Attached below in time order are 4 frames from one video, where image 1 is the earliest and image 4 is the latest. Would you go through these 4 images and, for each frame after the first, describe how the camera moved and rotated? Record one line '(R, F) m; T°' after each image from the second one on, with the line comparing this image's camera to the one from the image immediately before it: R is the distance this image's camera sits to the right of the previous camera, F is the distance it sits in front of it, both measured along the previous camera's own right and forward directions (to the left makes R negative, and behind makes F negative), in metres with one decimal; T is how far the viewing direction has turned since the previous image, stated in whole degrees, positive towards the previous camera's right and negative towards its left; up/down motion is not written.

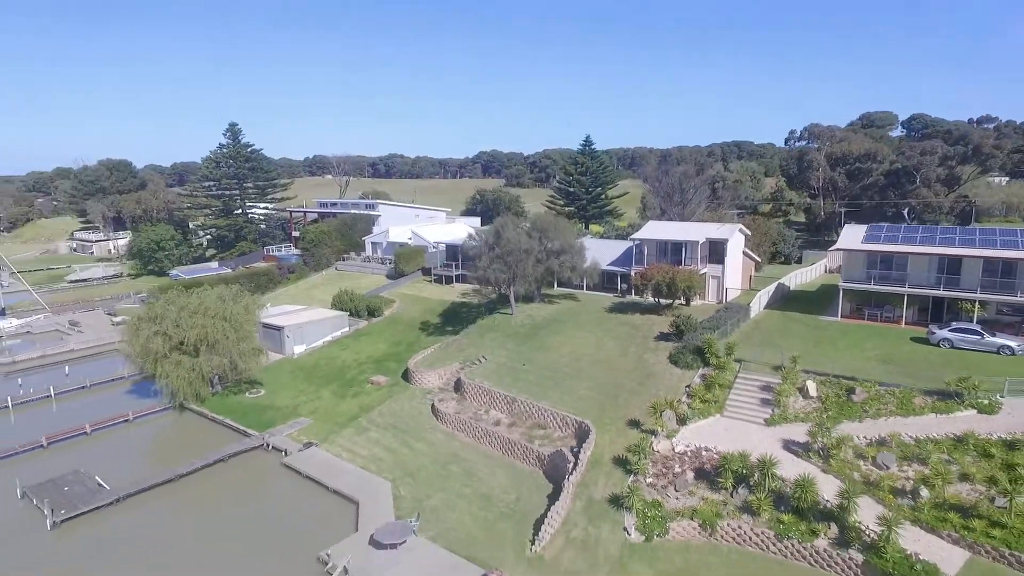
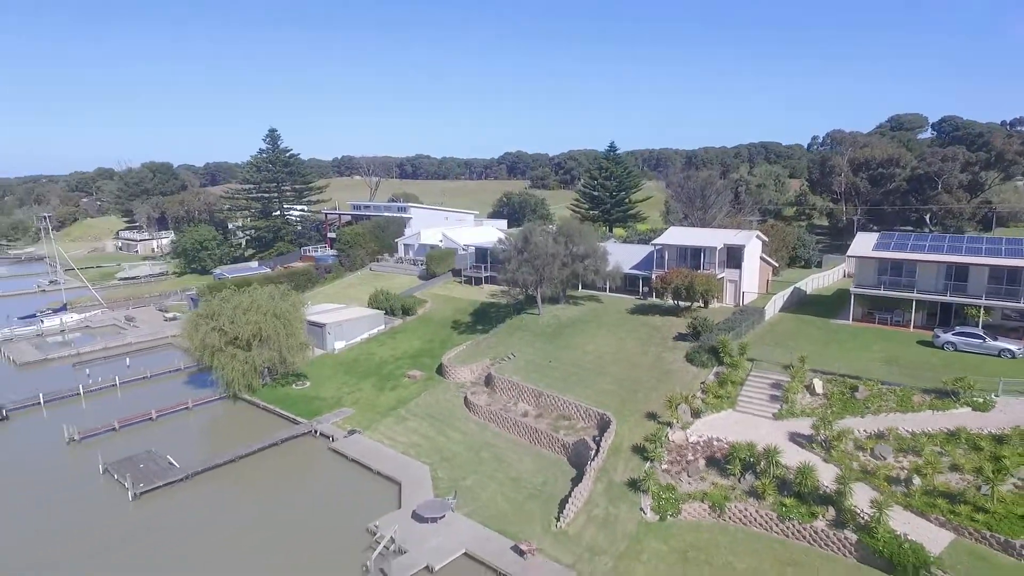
(-0.2, -2.0) m; -2°
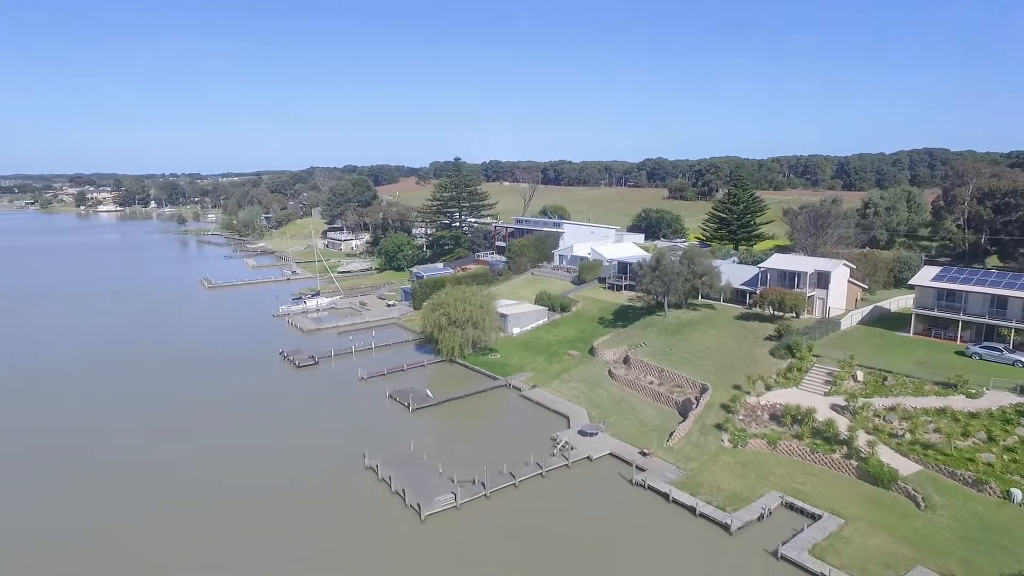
(0.0, -12.9) m; -12°
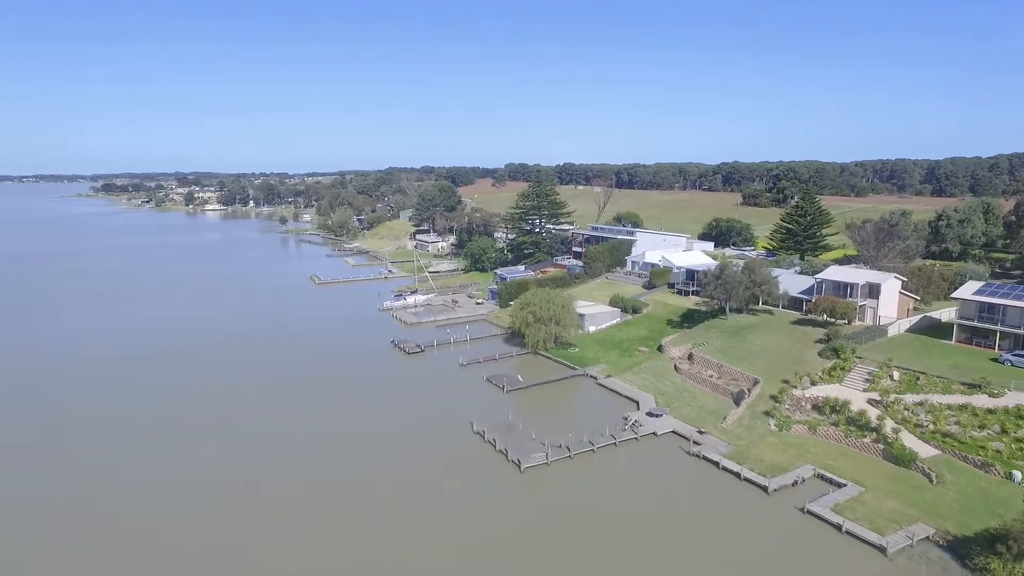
(-0.7, -7.2) m; -6°
